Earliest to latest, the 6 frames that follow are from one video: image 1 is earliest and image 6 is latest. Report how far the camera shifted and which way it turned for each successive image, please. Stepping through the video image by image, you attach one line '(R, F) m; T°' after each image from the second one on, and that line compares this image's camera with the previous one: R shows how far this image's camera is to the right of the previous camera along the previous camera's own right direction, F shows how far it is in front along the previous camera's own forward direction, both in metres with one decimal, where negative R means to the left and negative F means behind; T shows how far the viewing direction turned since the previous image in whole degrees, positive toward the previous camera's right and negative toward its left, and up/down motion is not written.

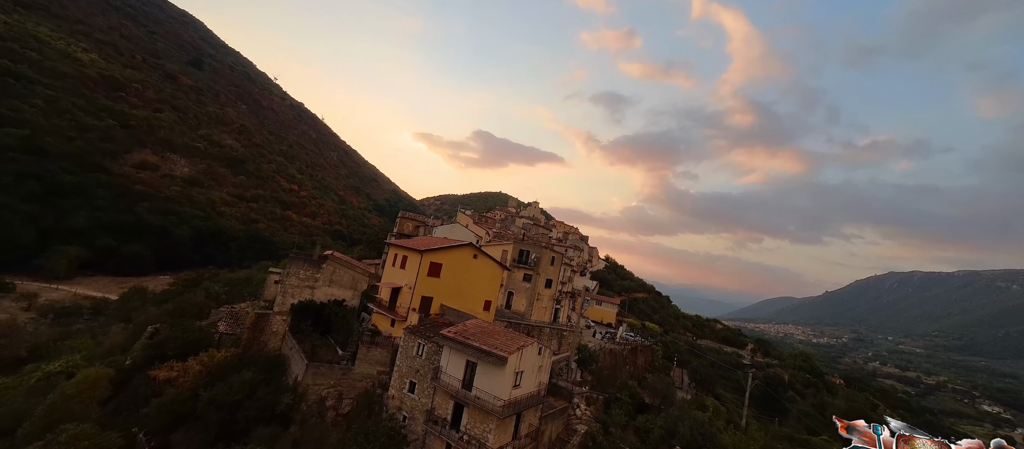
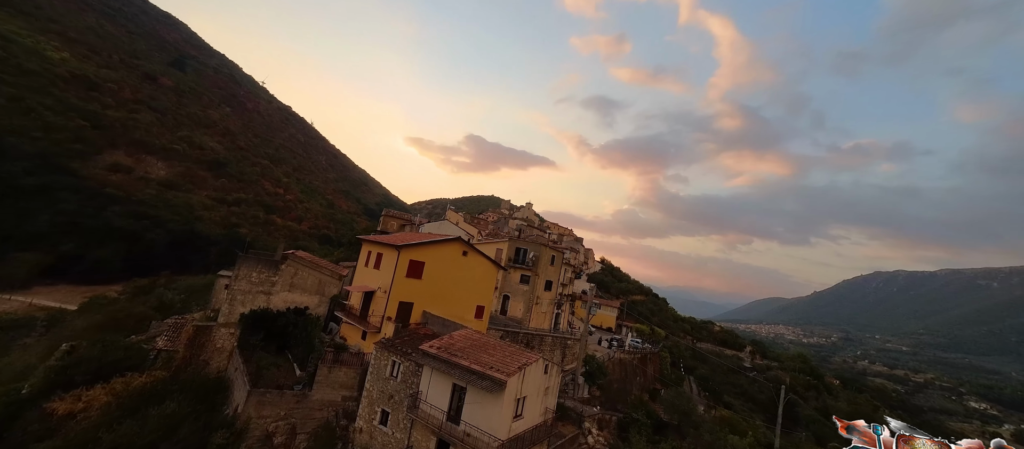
(-0.1, +1.7) m; +1°
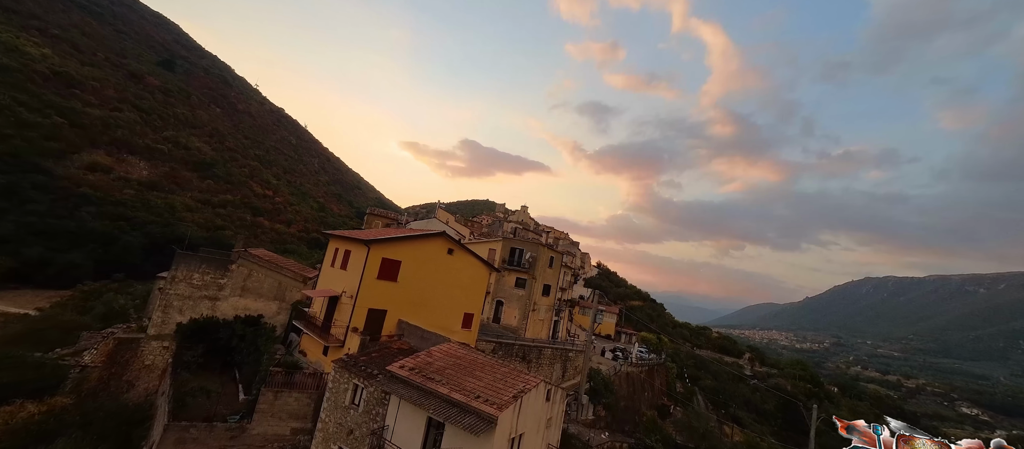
(0.0, +1.4) m; +1°
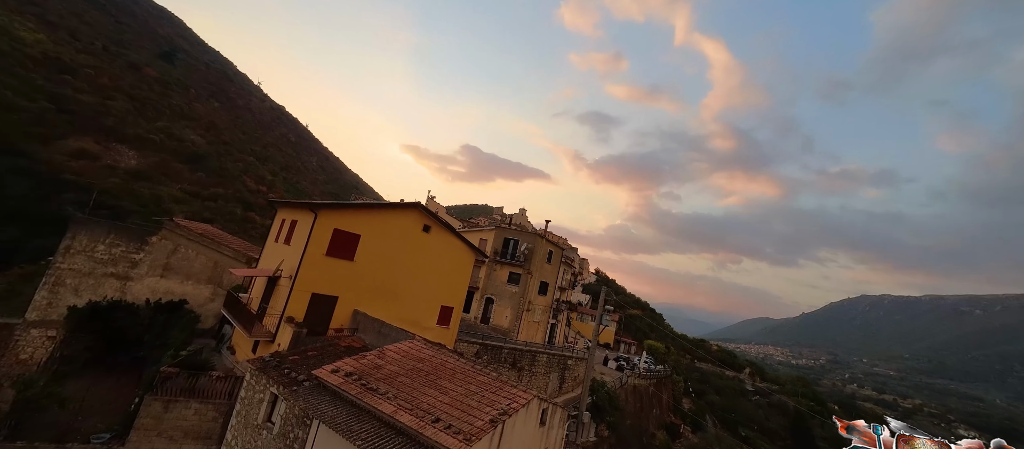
(+0.1, +1.5) m; 0°
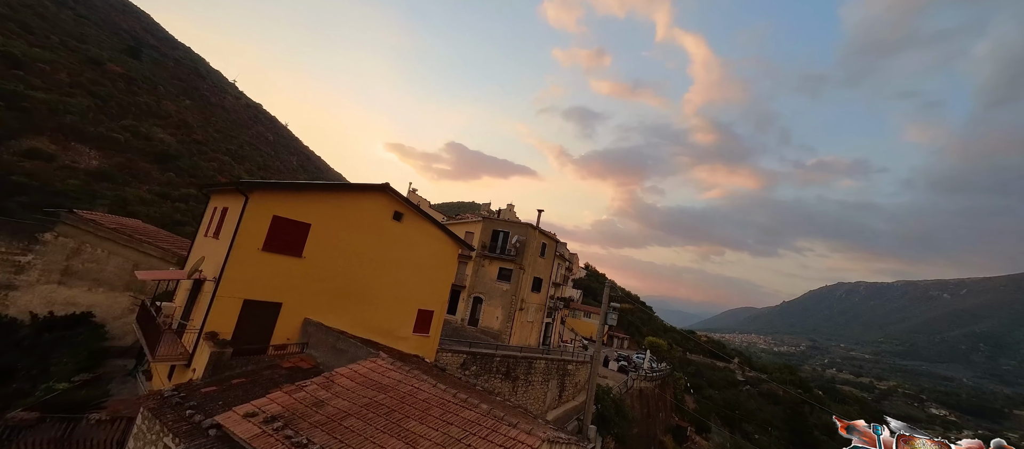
(-0.1, +1.1) m; +2°
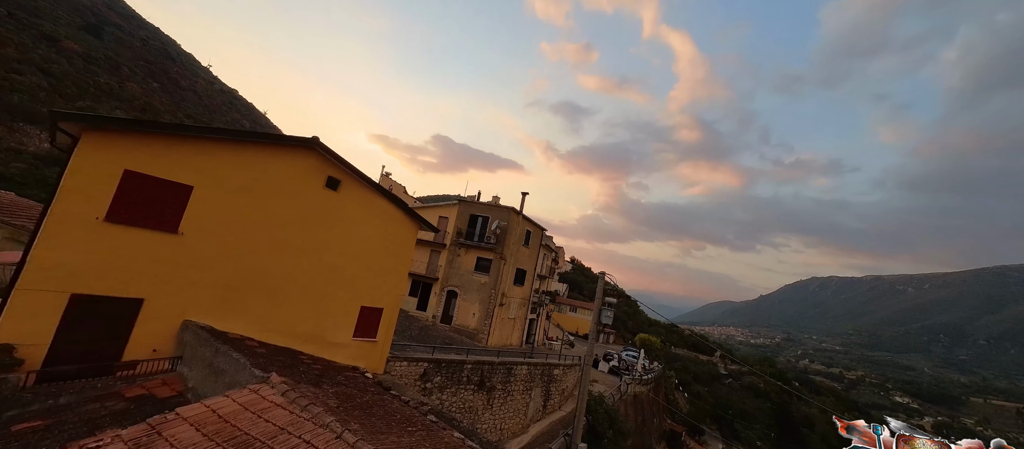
(+0.1, +1.2) m; +2°
